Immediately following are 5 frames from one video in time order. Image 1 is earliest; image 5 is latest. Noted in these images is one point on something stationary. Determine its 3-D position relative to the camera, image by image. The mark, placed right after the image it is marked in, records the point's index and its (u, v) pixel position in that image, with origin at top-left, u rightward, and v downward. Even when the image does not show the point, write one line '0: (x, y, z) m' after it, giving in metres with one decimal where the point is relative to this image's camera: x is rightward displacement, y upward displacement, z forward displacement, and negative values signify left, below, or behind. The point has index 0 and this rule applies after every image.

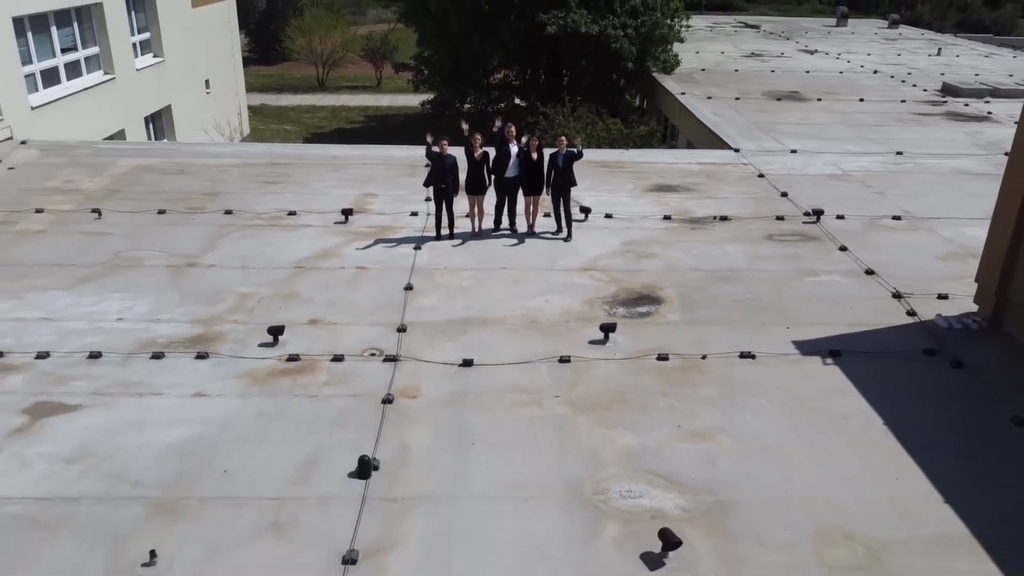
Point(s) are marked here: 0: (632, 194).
0: (+1.6, +1.2, +11.1) m
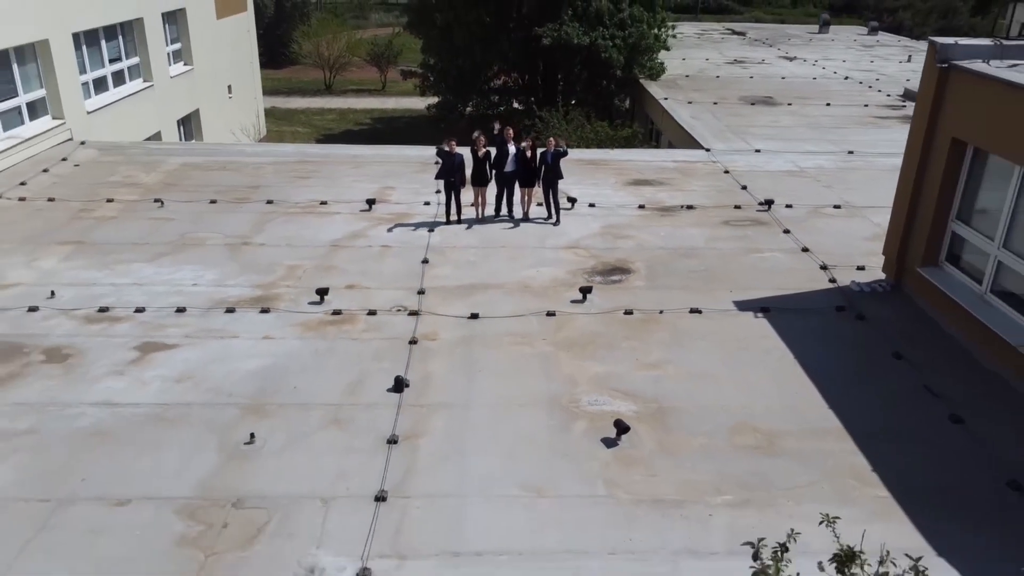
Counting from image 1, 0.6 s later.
0: (+1.6, +1.6, +12.9) m
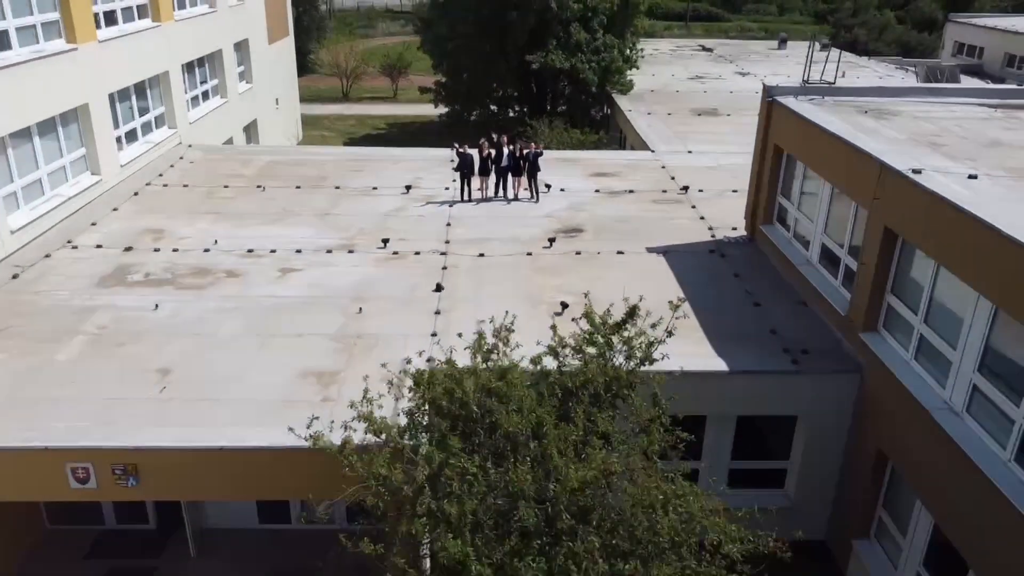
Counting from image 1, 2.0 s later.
0: (+1.5, +2.4, +18.1) m
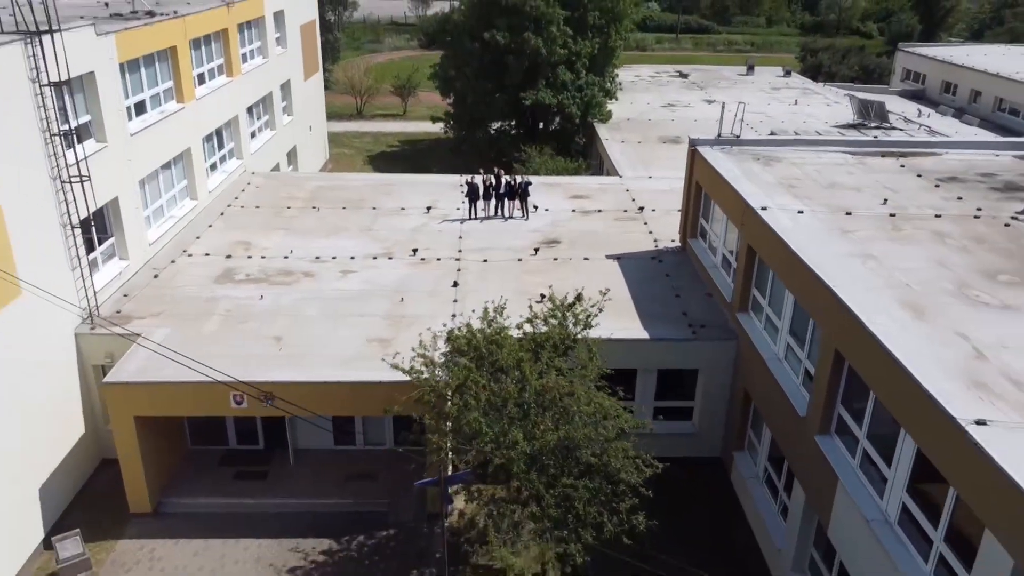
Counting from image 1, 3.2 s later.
0: (+1.4, +2.5, +23.3) m
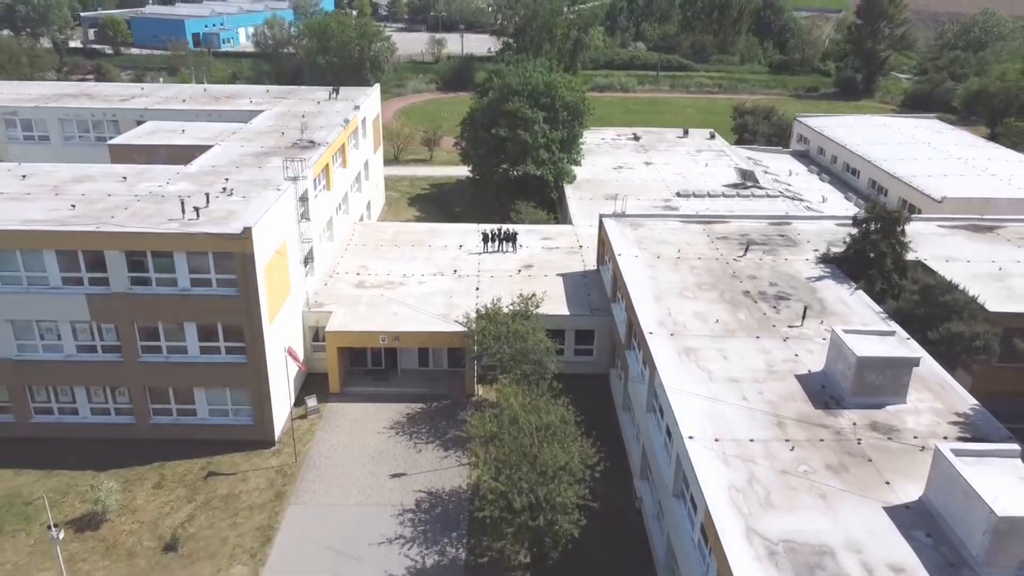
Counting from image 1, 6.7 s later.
0: (+1.2, +2.3, +40.6) m
